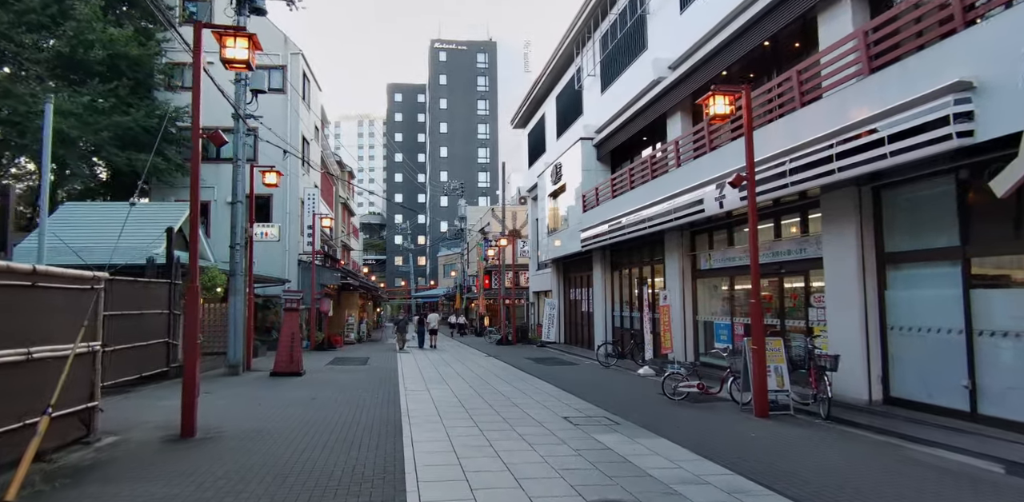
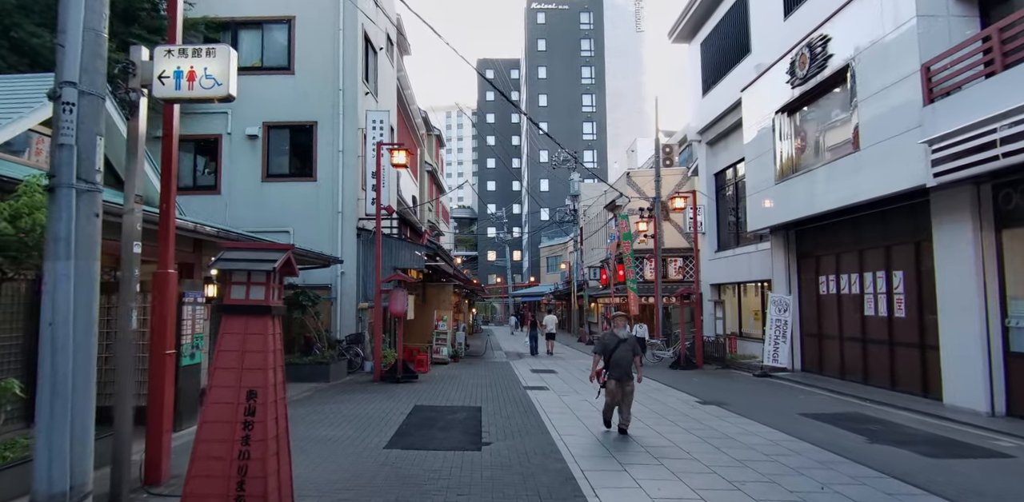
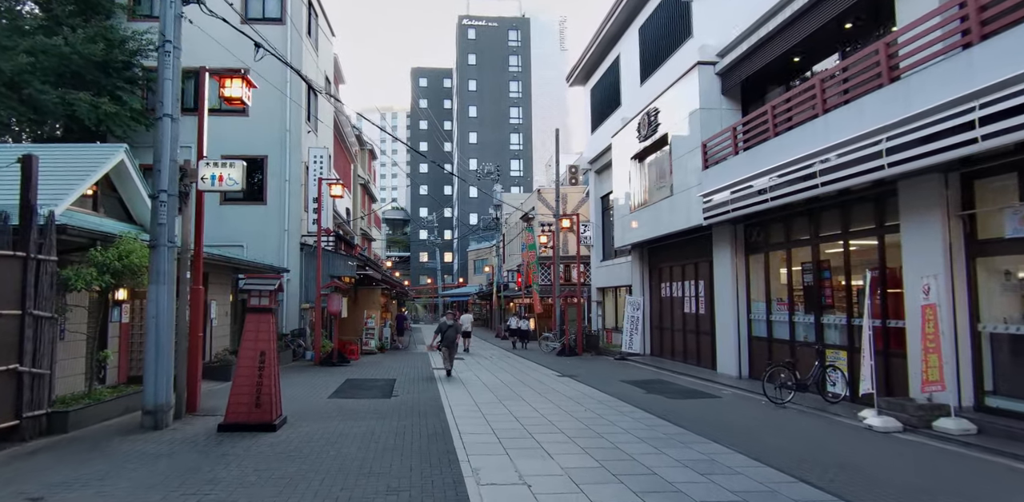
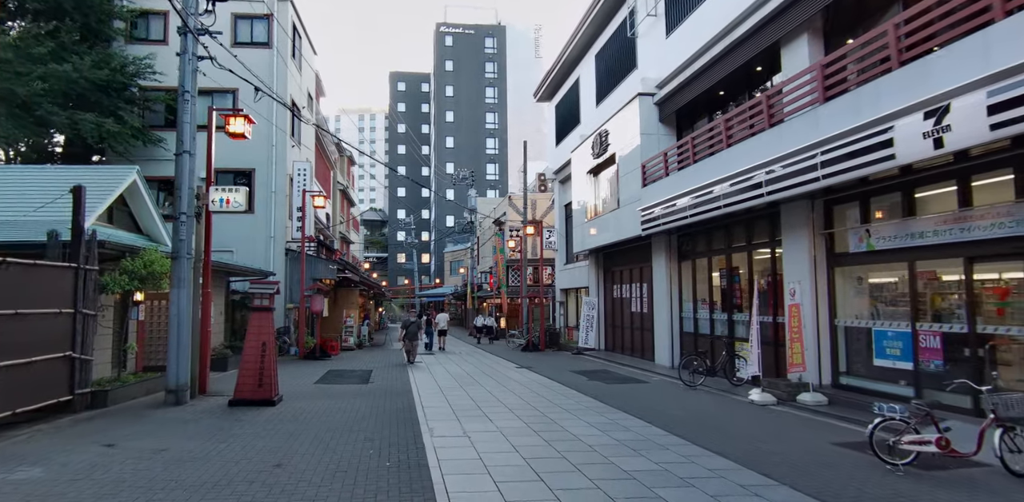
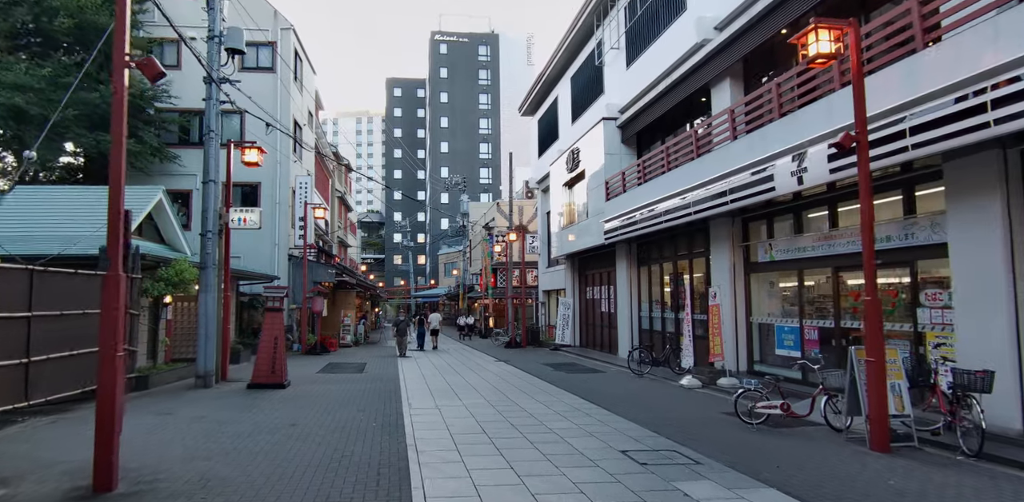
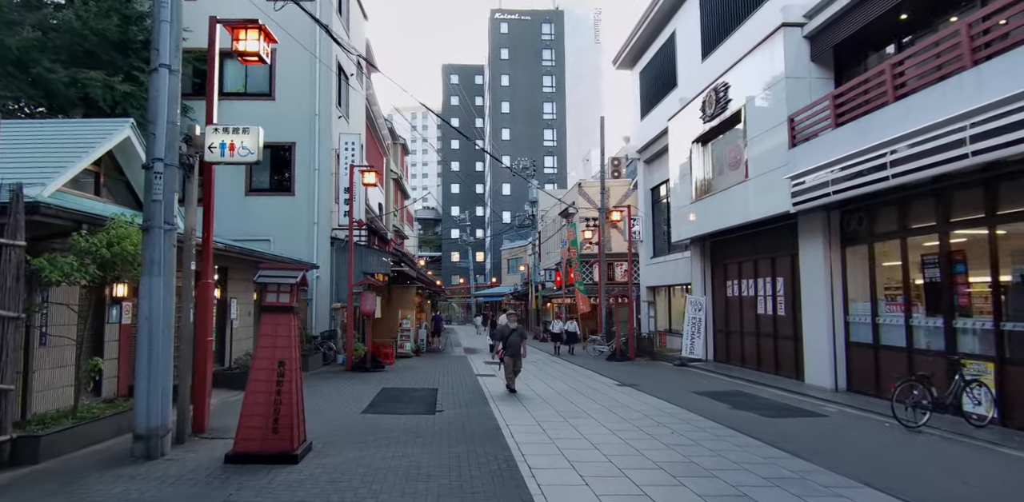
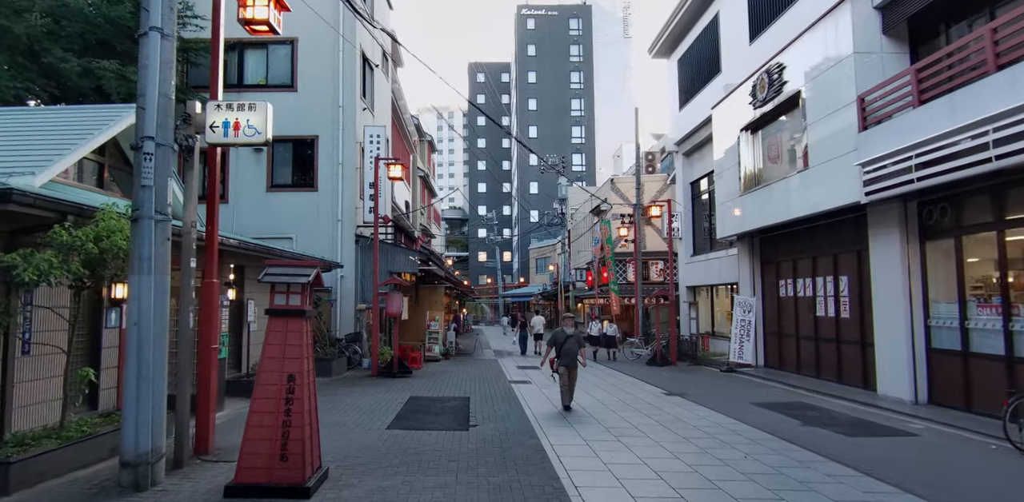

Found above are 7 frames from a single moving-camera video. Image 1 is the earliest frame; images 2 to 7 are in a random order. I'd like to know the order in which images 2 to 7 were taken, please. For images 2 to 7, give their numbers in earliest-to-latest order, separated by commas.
5, 4, 3, 6, 7, 2
